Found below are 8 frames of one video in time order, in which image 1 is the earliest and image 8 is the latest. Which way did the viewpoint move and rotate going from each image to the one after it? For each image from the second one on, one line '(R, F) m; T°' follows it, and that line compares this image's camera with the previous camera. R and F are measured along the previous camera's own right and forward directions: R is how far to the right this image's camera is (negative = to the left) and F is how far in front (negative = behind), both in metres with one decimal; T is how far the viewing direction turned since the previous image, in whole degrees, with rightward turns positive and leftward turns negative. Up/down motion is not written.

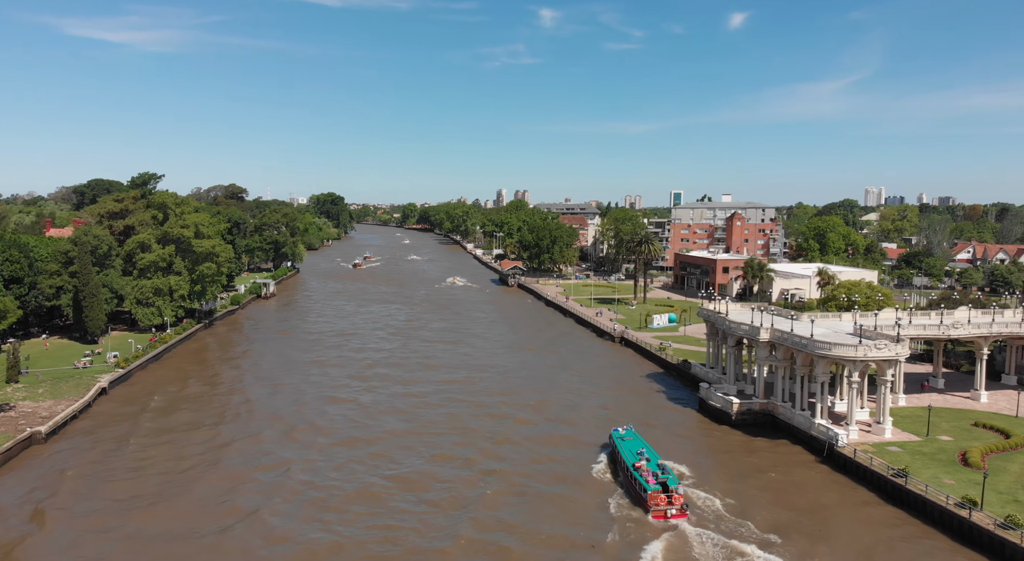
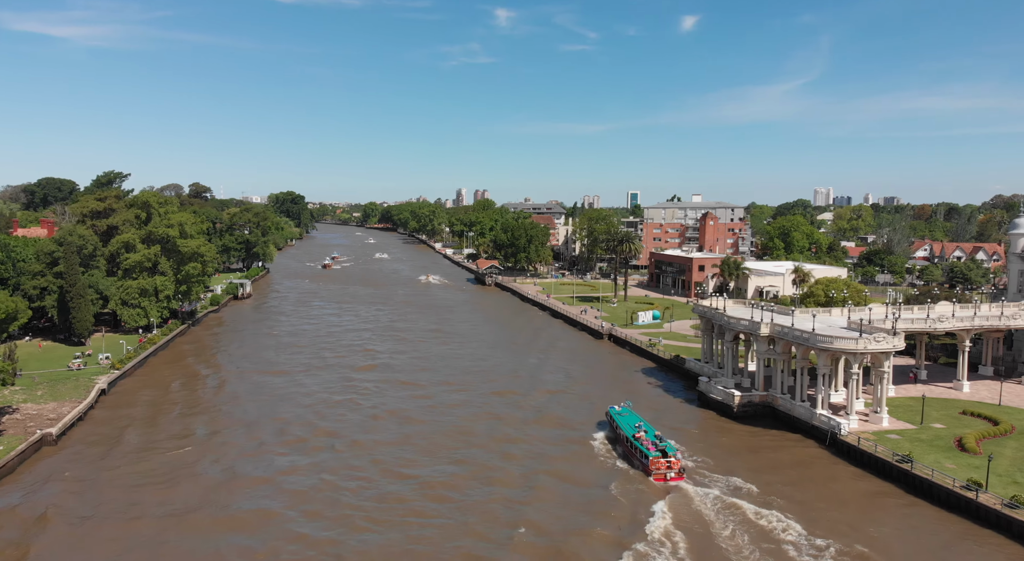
(-3.3, -0.7) m; +3°
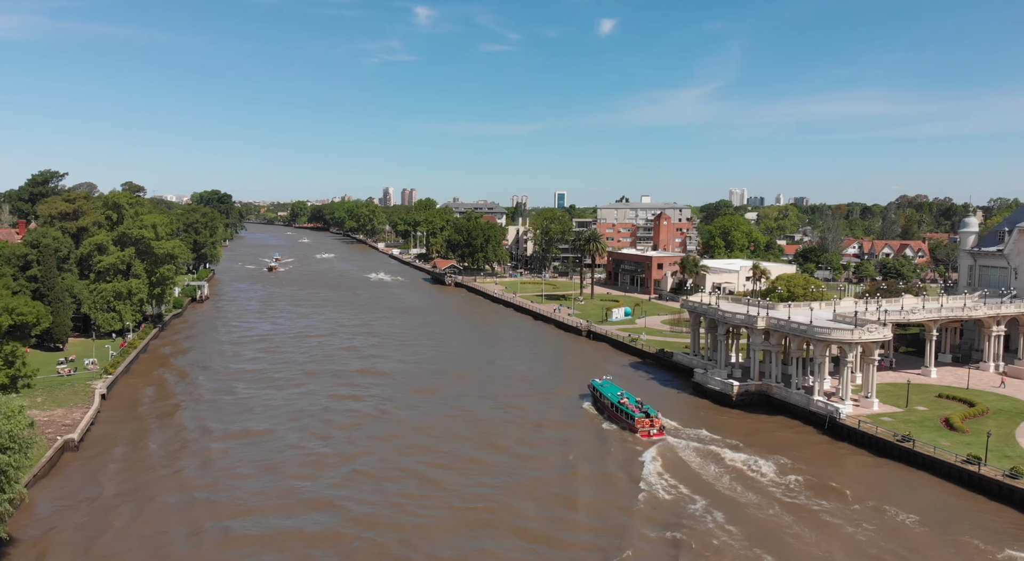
(-5.7, -1.1) m; +6°
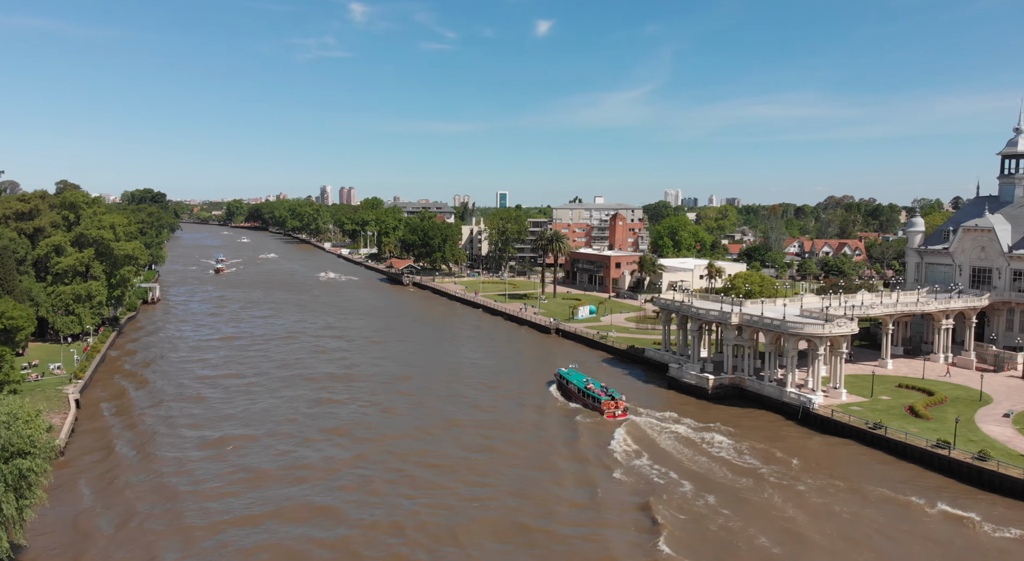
(-3.1, -0.6) m; +5°
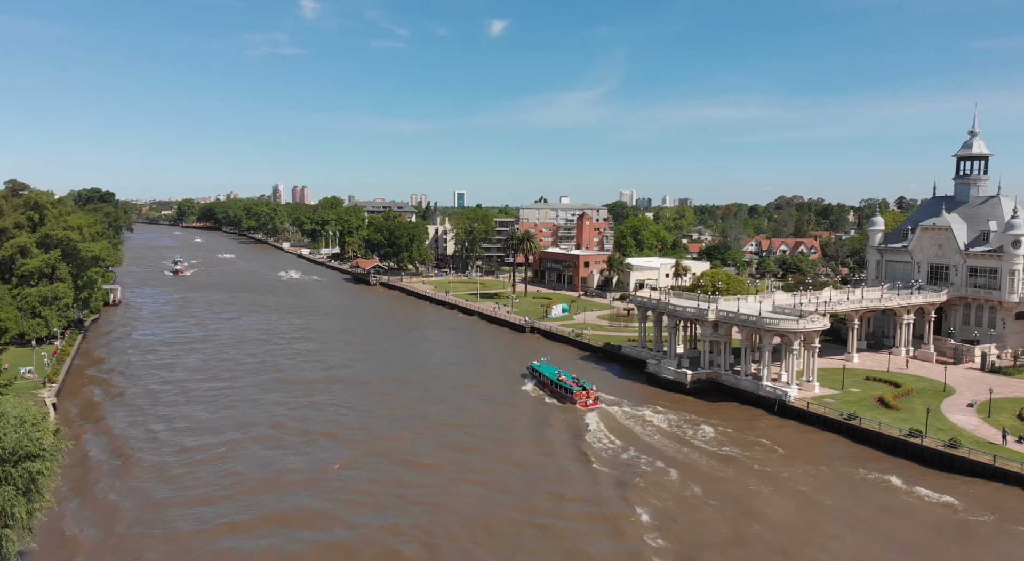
(-1.9, -0.6) m; +3°
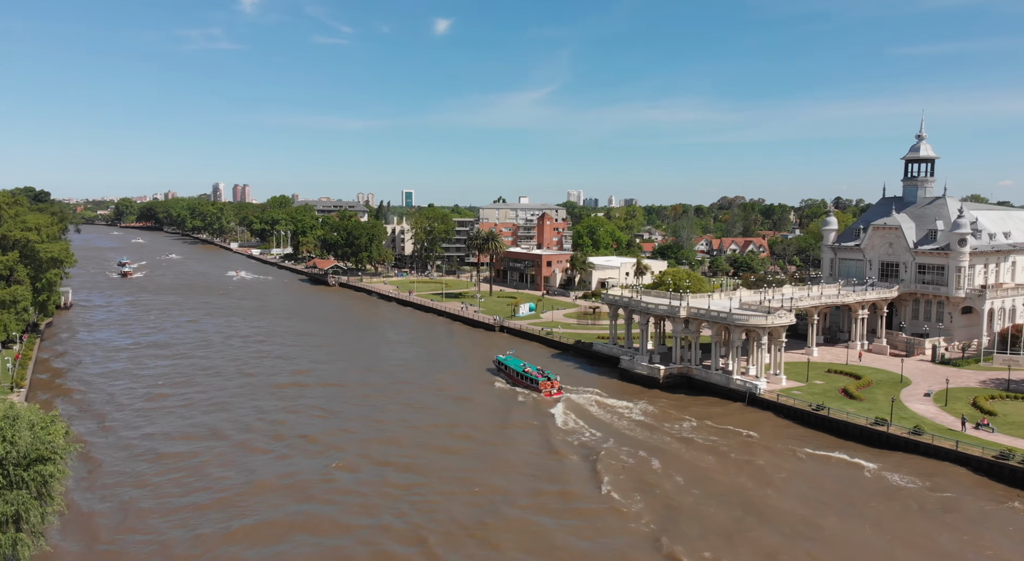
(-2.3, -0.8) m; +4°
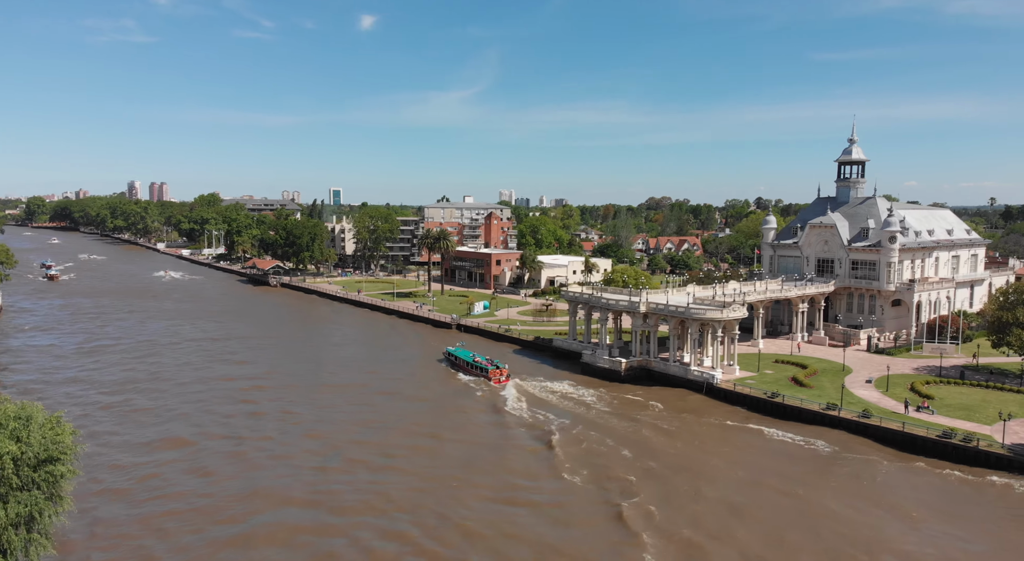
(-2.8, -1.2) m; +5°
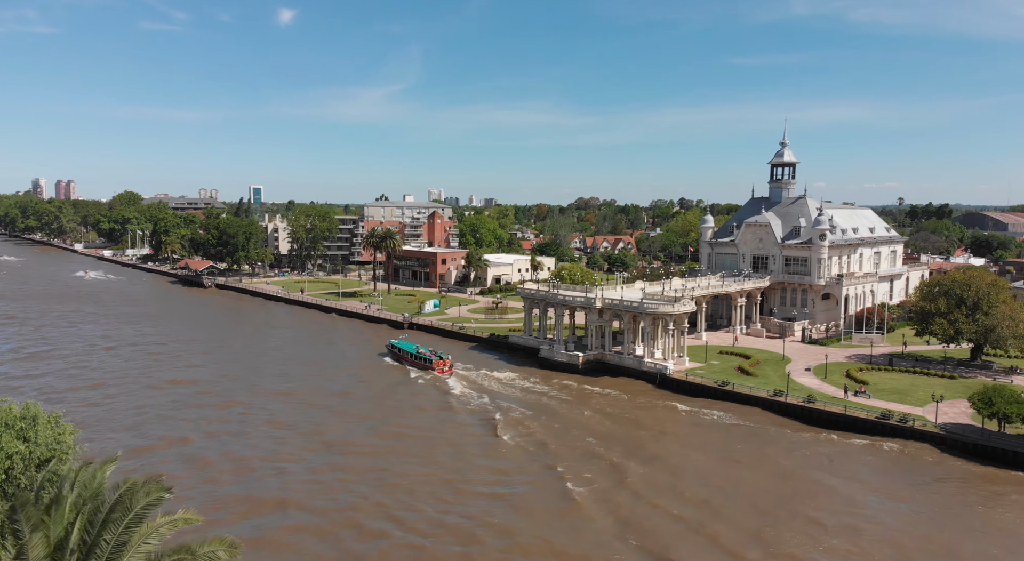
(-2.5, -1.4) m; +6°
